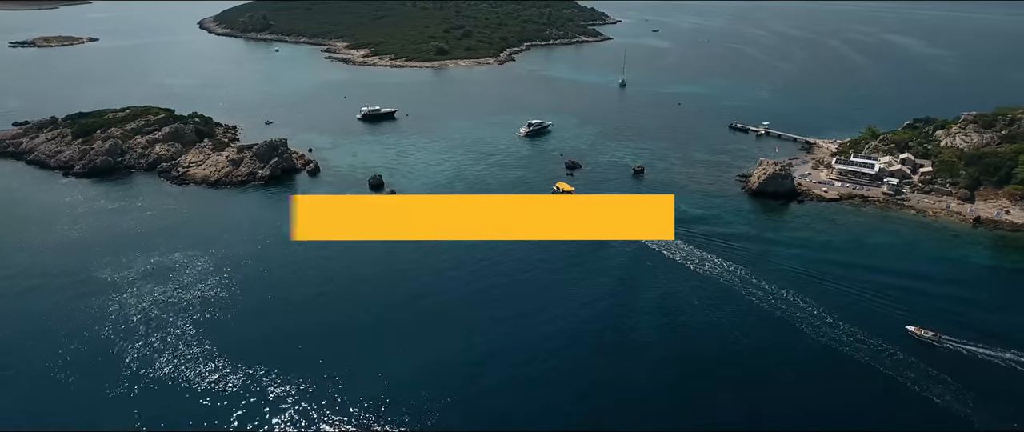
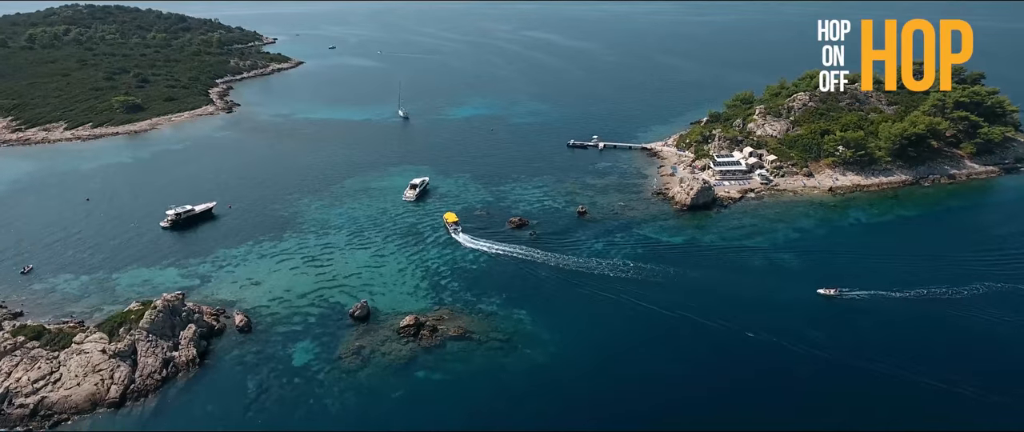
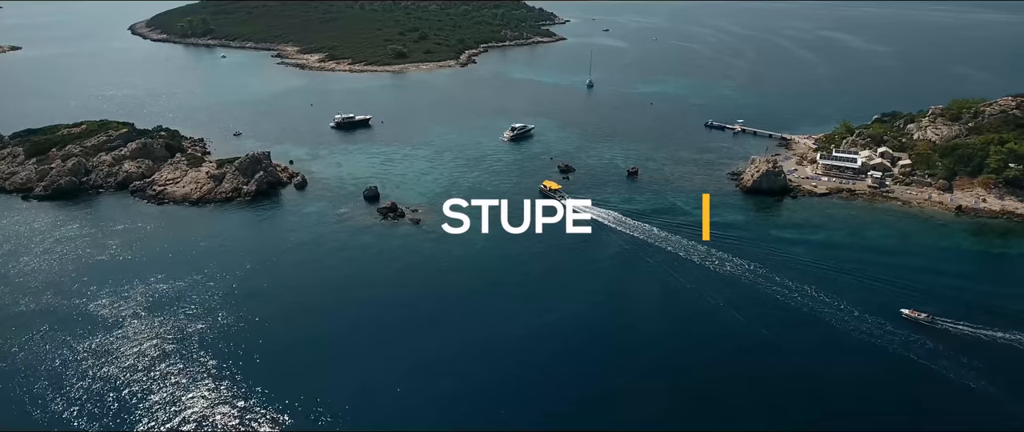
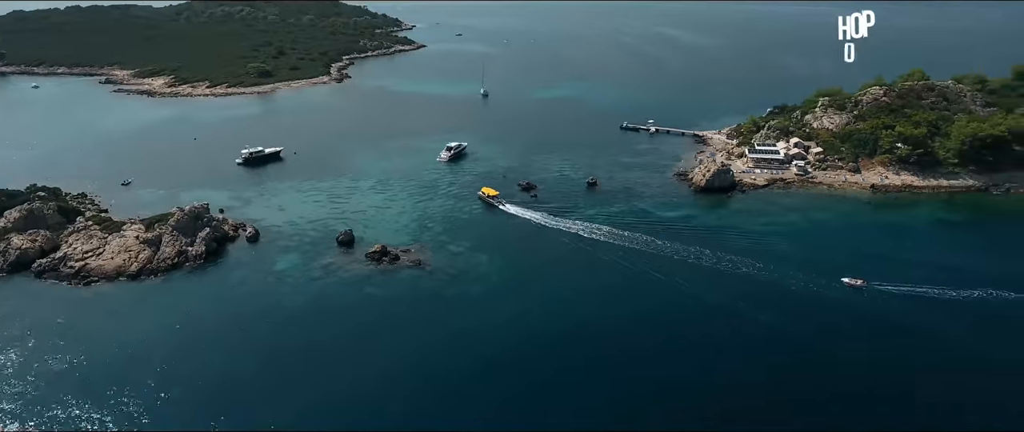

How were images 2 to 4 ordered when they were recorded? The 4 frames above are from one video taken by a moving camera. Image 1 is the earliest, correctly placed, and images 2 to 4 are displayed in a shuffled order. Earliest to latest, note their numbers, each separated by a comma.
3, 4, 2
